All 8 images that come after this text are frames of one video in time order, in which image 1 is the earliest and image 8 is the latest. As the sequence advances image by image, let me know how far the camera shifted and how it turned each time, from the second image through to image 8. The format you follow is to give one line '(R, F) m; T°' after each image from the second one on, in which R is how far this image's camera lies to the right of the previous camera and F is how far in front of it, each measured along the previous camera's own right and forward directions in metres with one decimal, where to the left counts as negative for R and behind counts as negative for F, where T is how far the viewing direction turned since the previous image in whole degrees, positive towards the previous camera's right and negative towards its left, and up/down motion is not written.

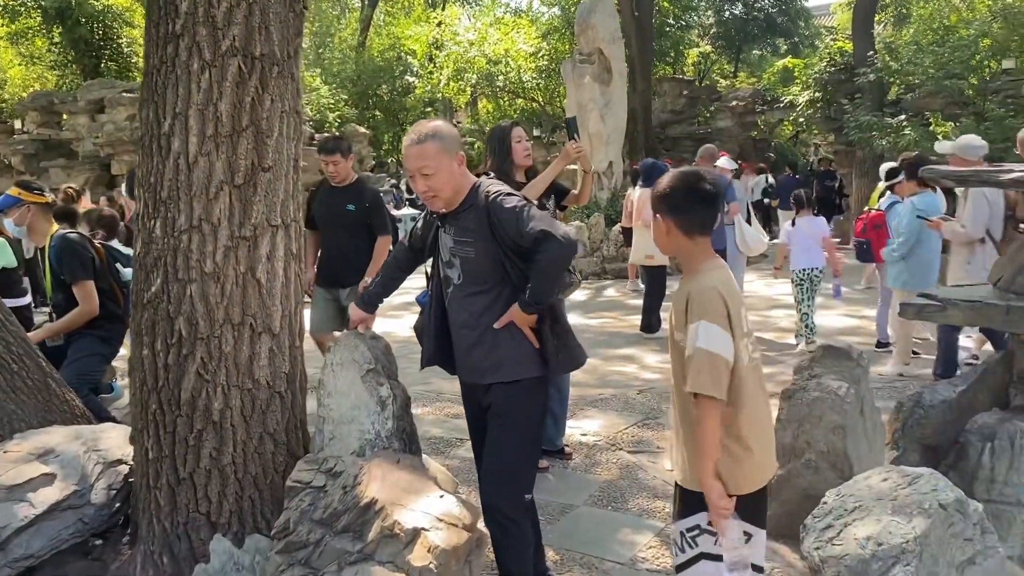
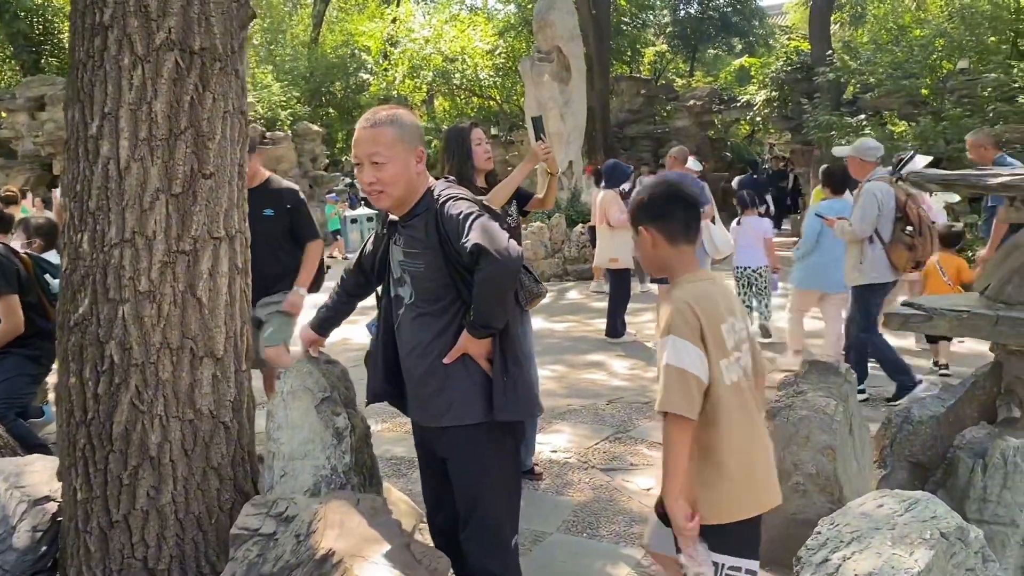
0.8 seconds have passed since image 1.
(0.0, +0.3) m; +3°
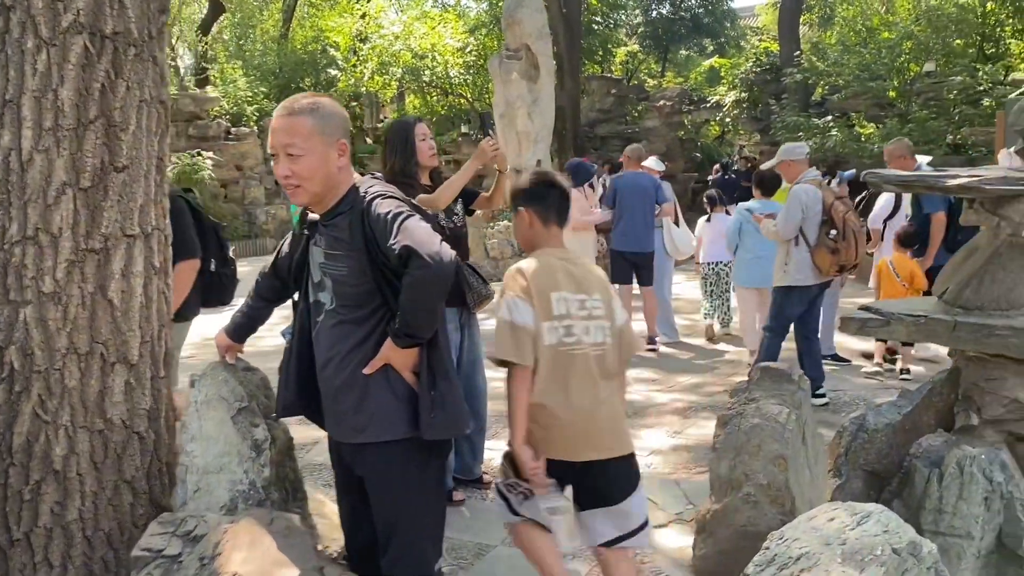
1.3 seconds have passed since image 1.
(+0.1, +0.2) m; +2°
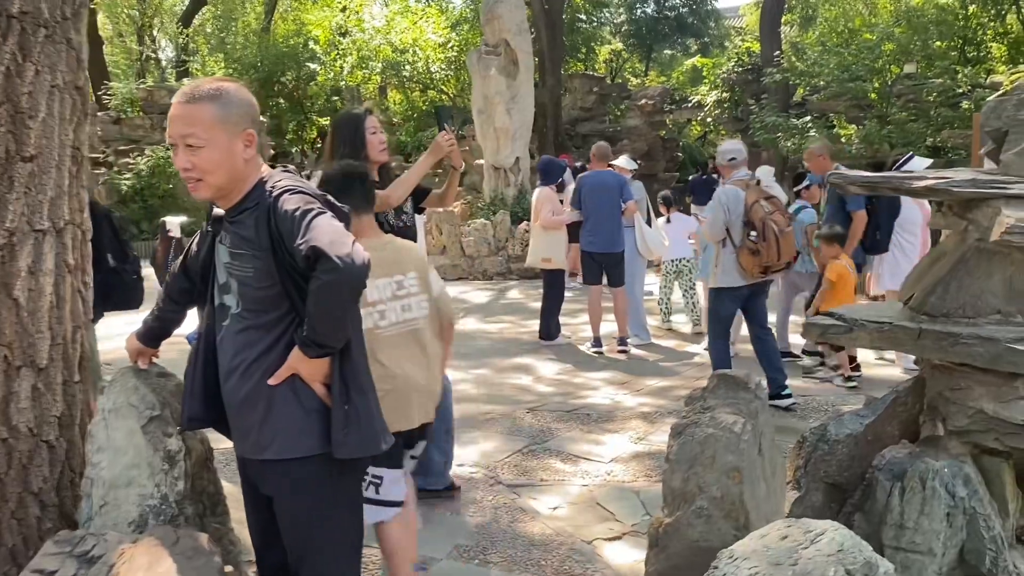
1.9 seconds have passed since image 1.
(+0.1, +0.2) m; +1°
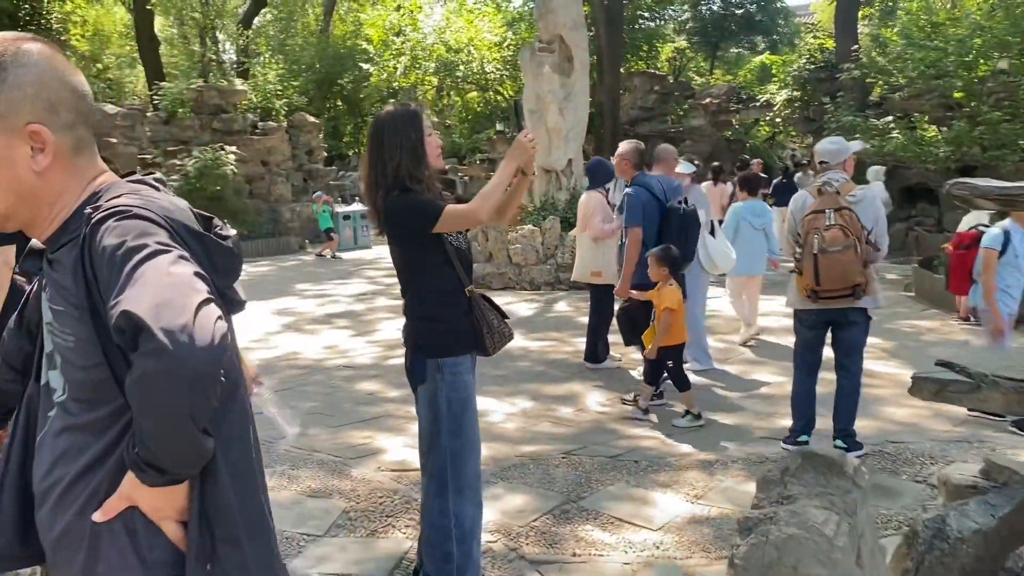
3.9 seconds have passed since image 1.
(+0.1, +0.8) m; -4°
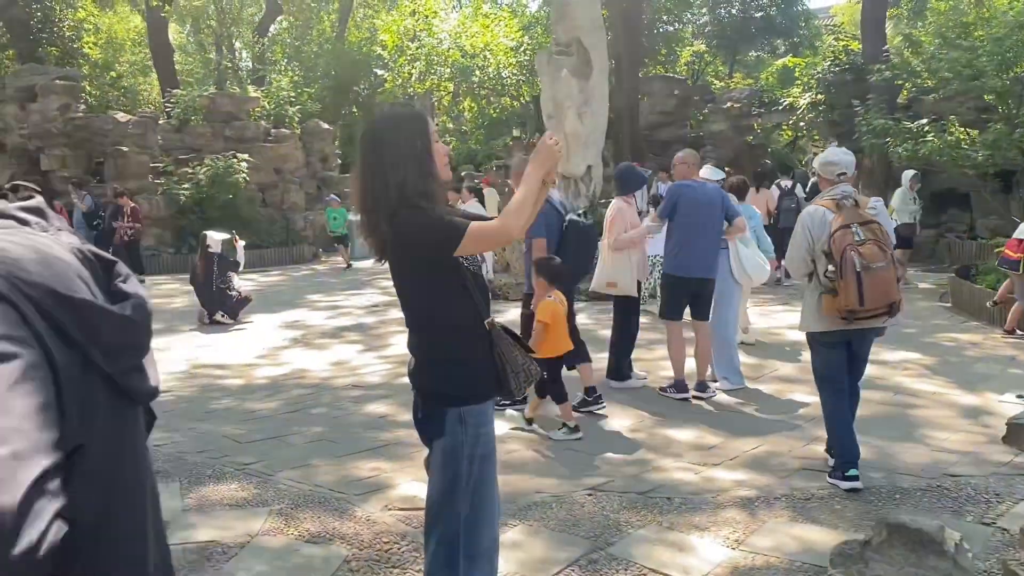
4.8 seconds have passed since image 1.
(0.0, +0.4) m; -1°
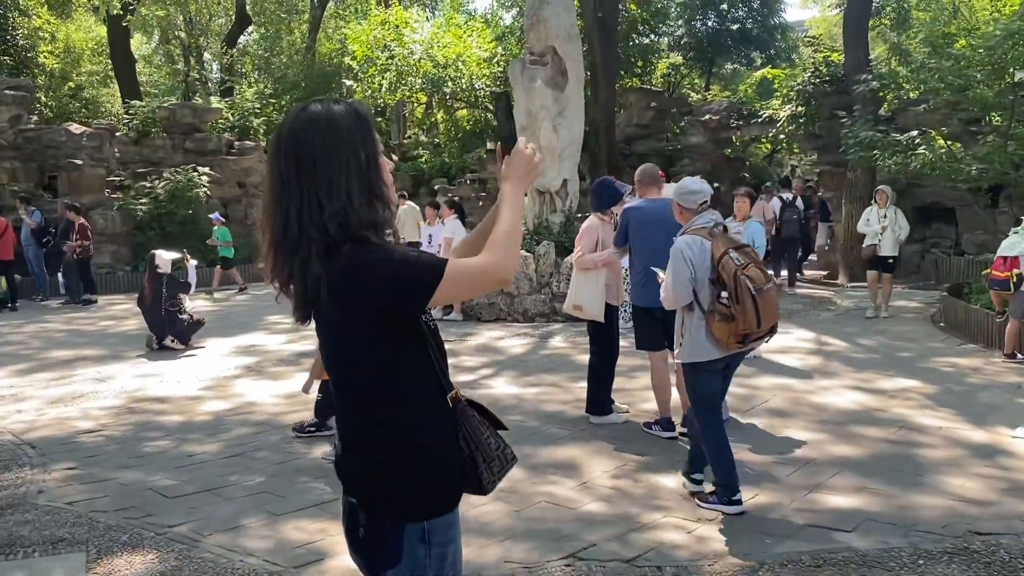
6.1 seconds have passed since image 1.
(+0.1, +0.6) m; +2°
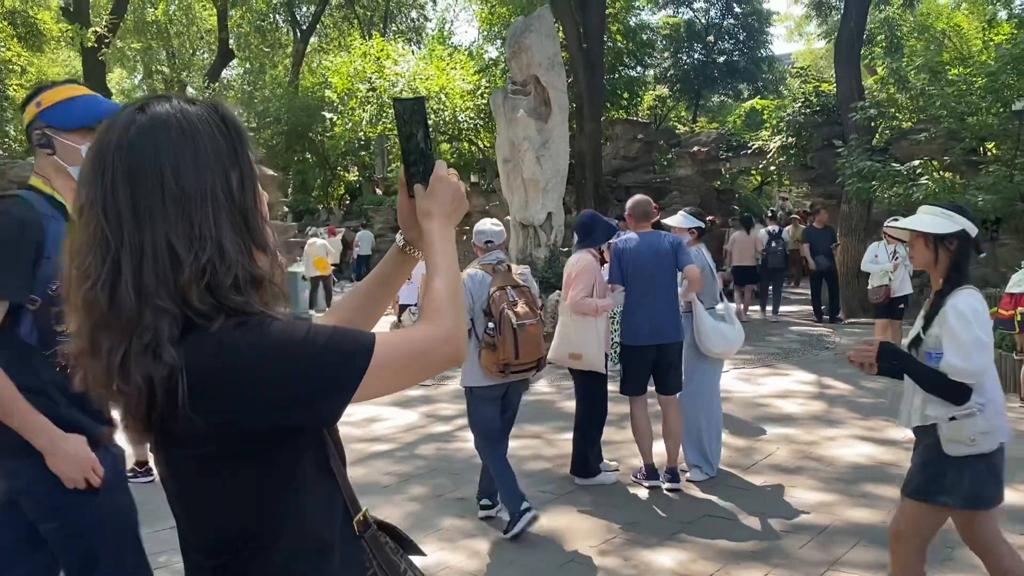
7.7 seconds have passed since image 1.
(+0.1, +0.6) m; +1°
